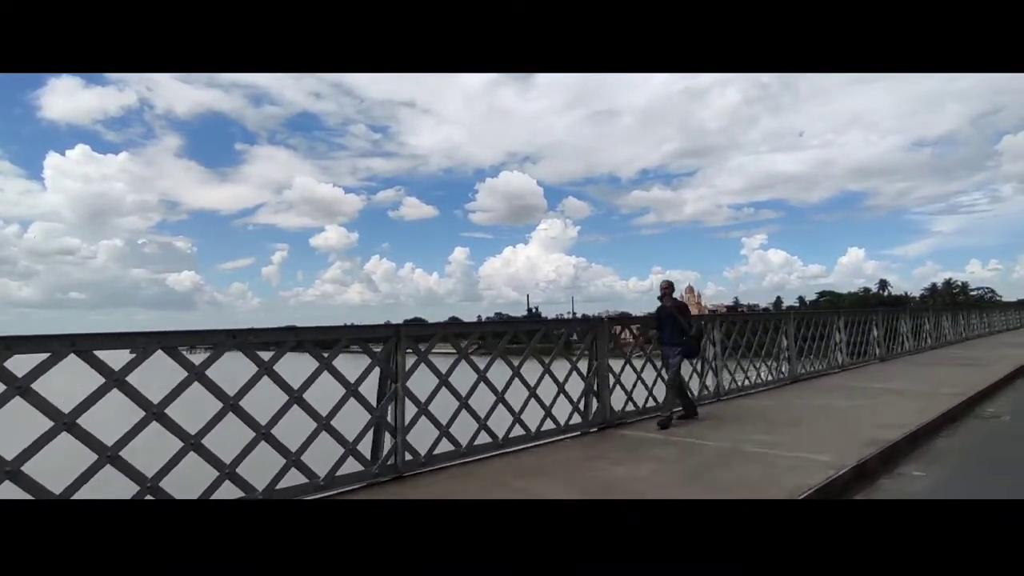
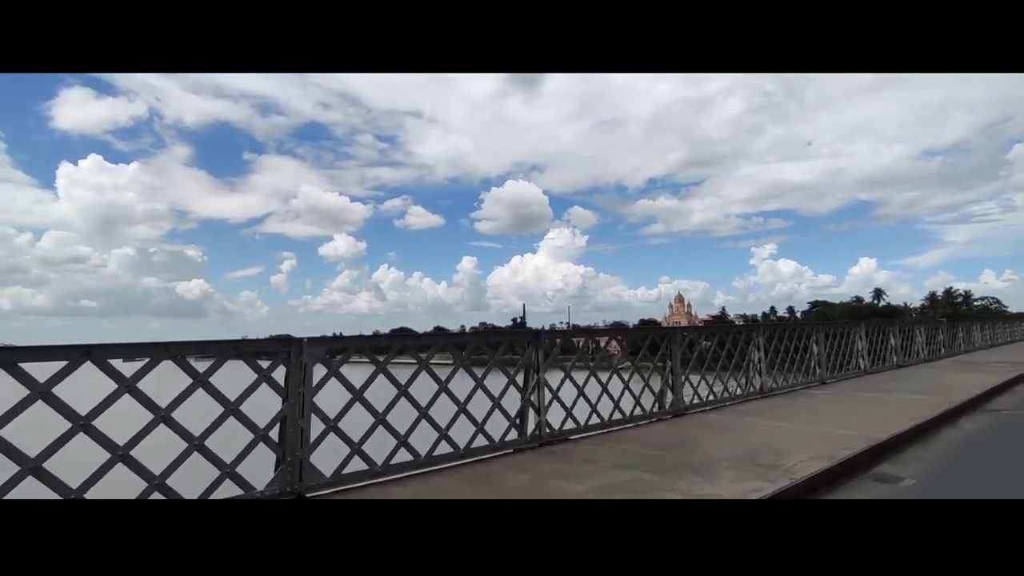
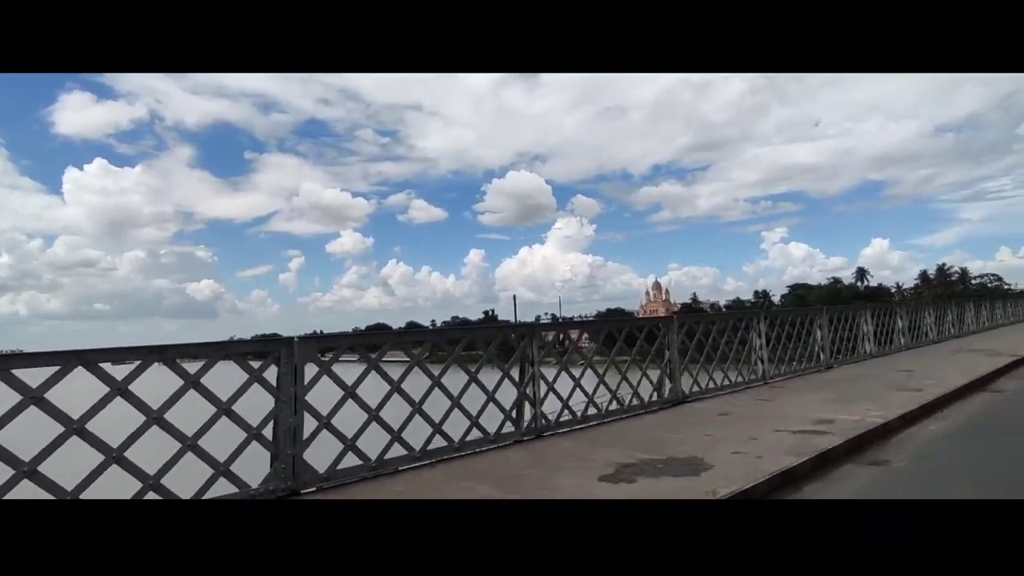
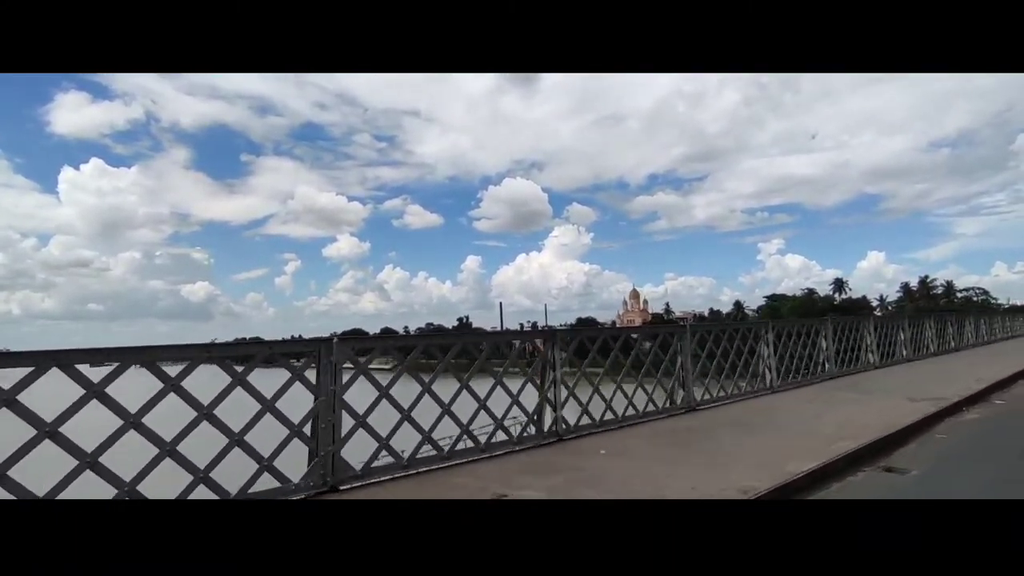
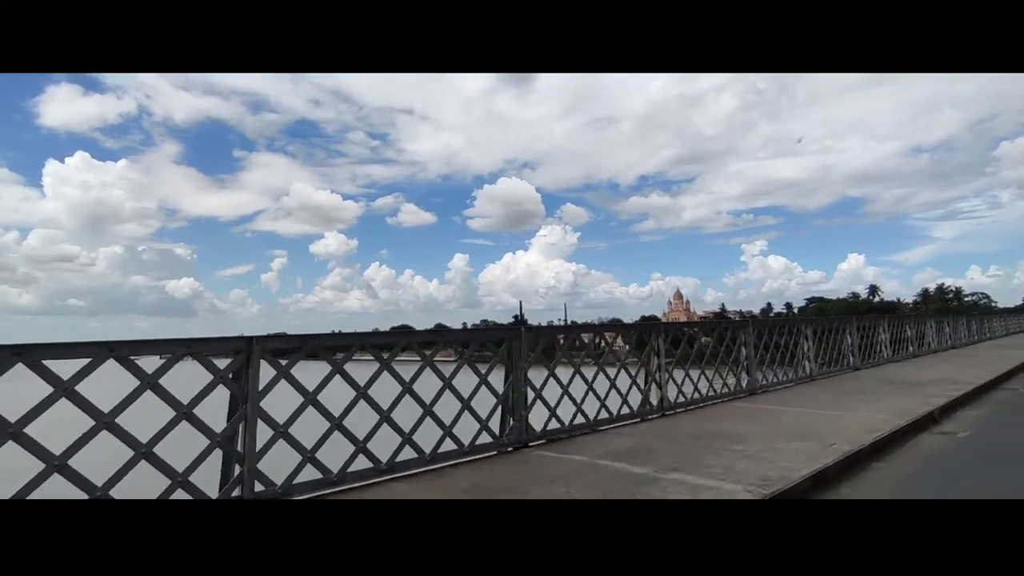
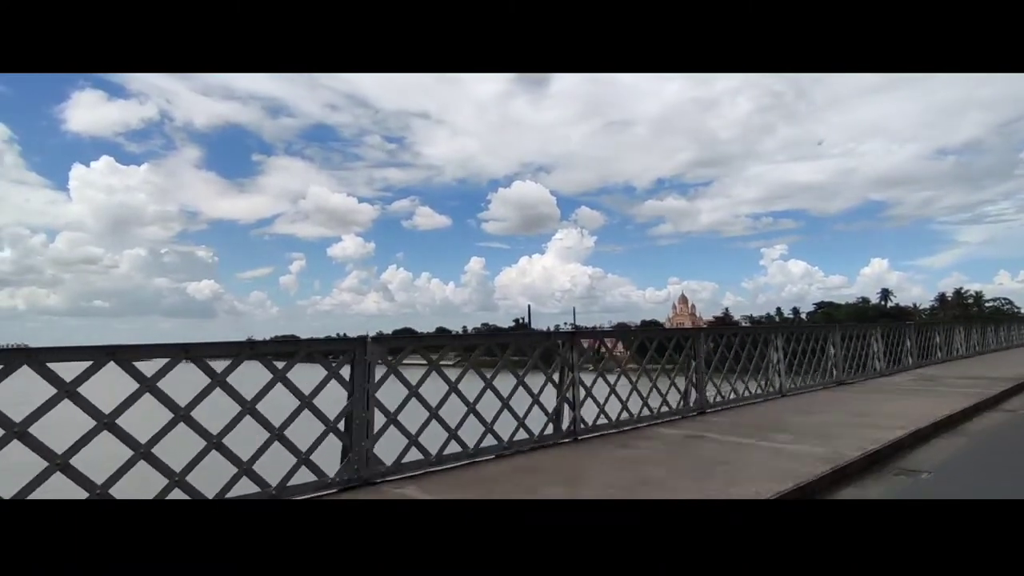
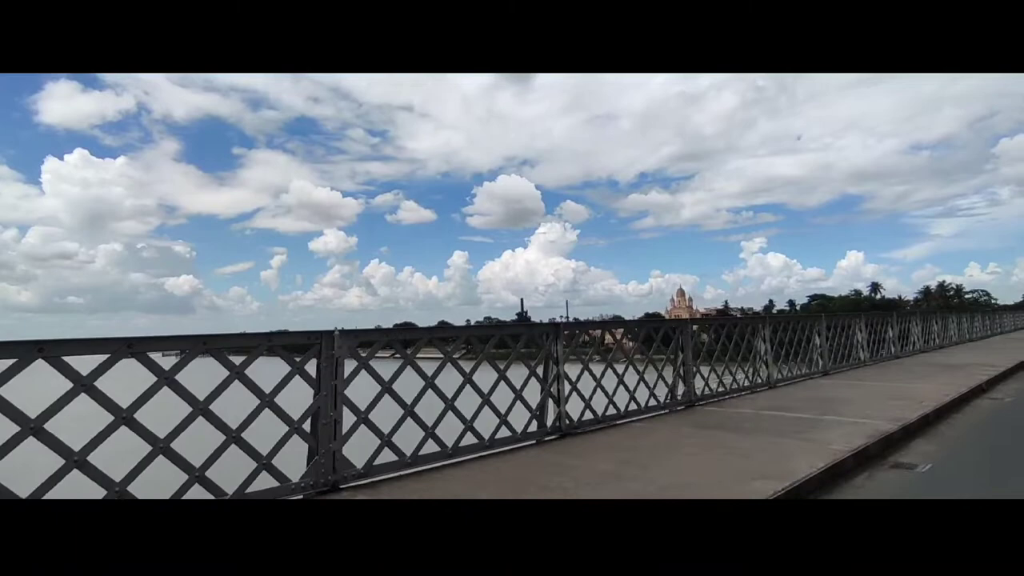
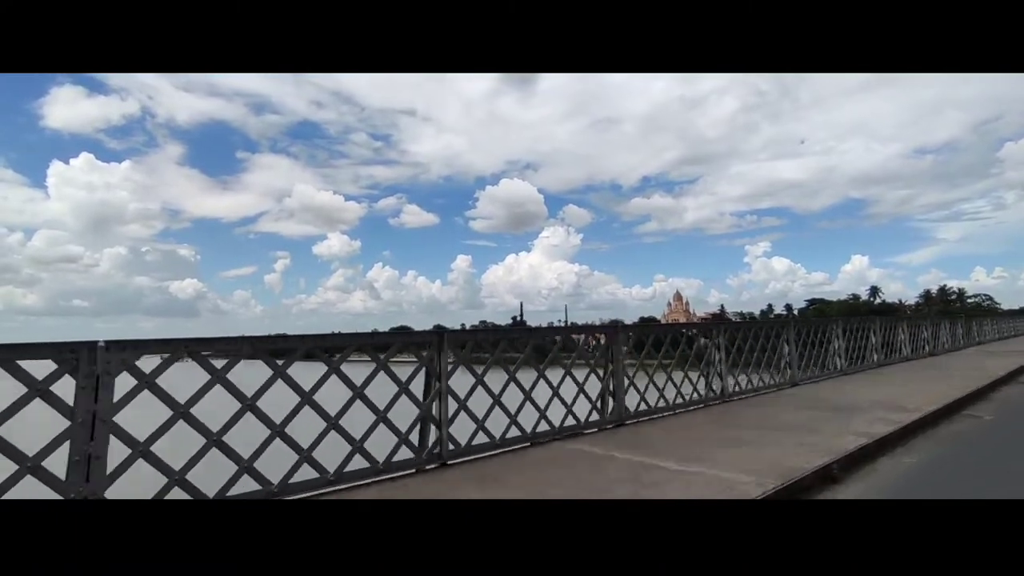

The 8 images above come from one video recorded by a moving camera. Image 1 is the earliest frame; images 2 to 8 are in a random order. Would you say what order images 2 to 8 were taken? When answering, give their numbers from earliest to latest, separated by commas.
7, 5, 8, 2, 6, 3, 4
